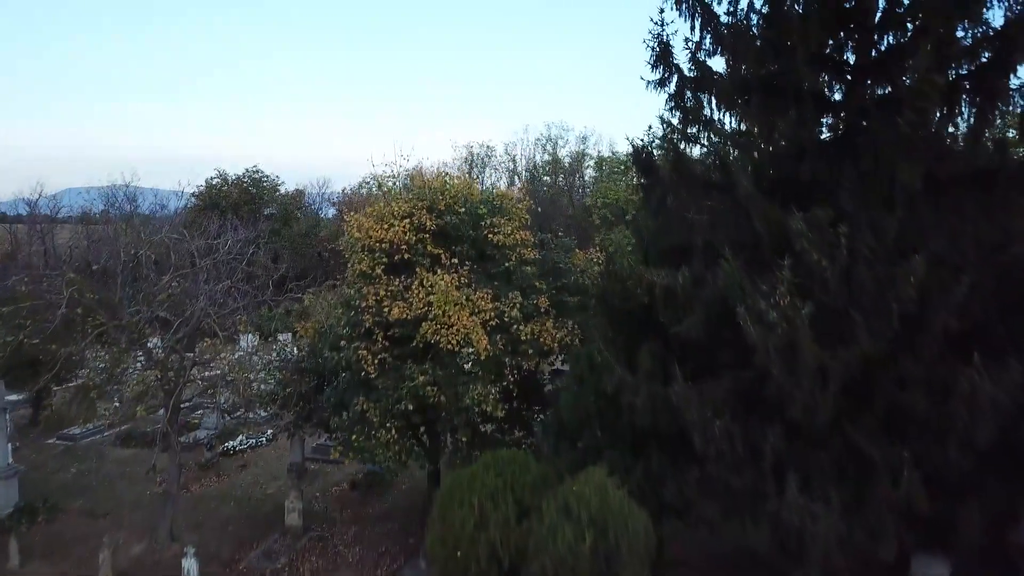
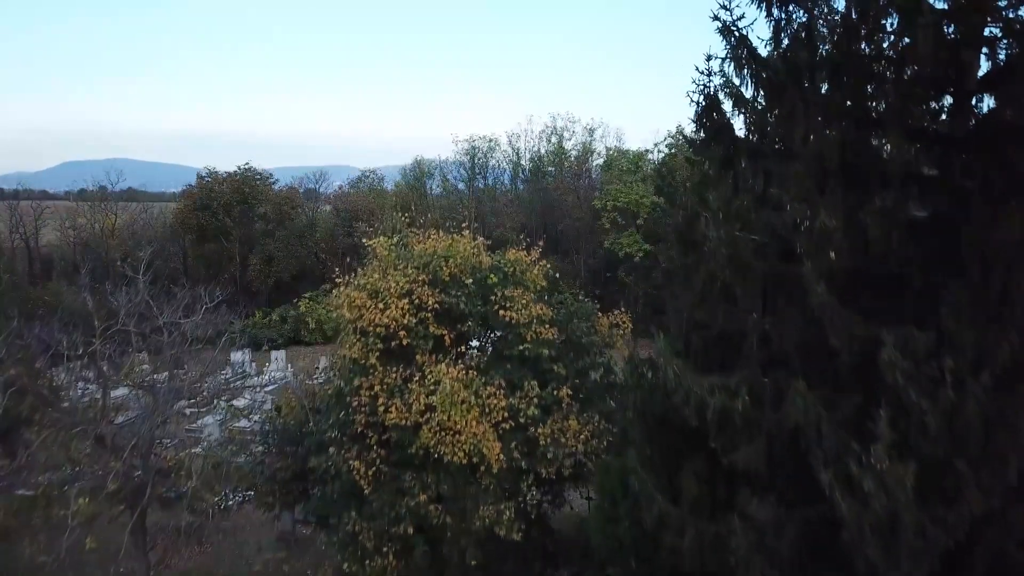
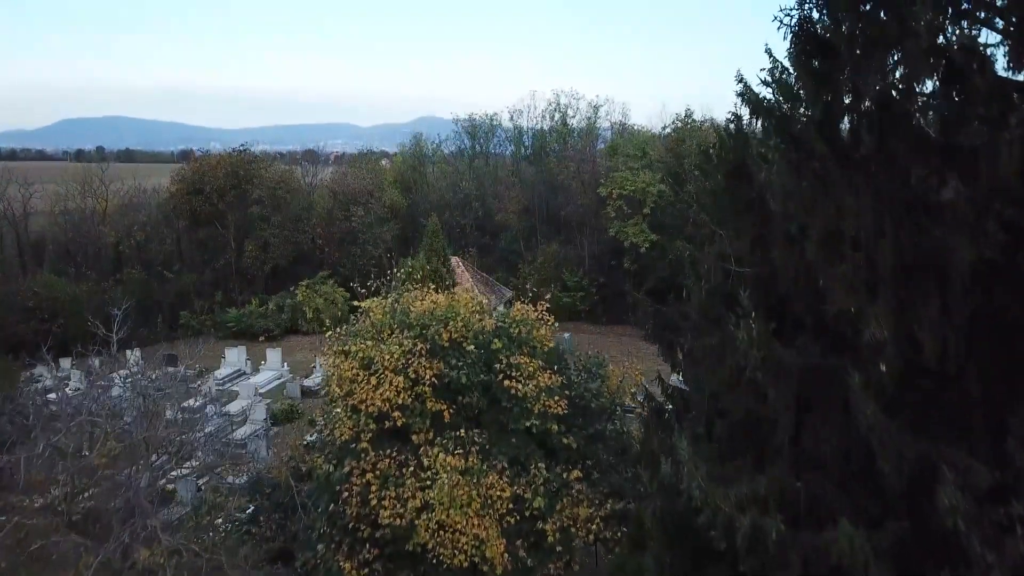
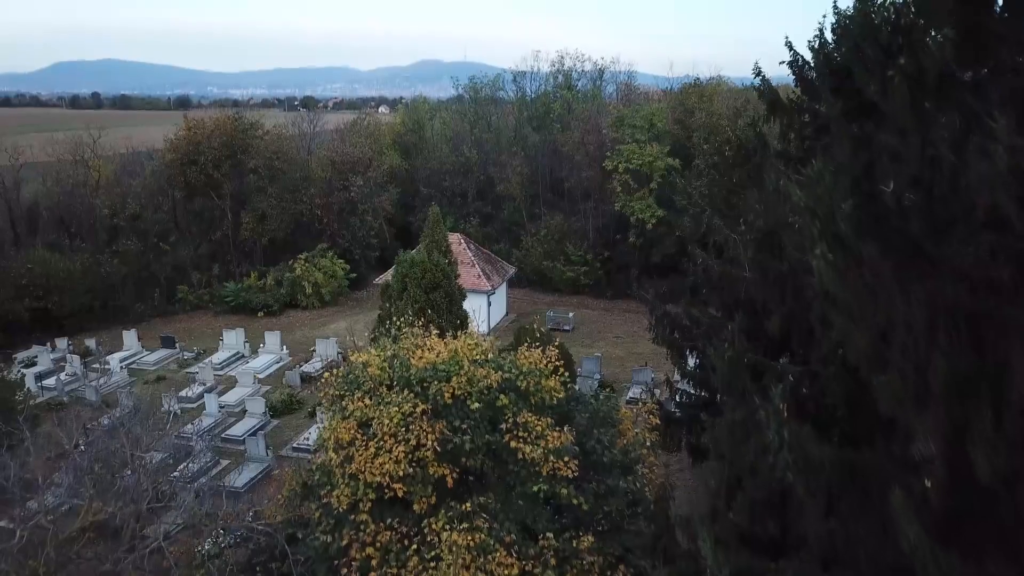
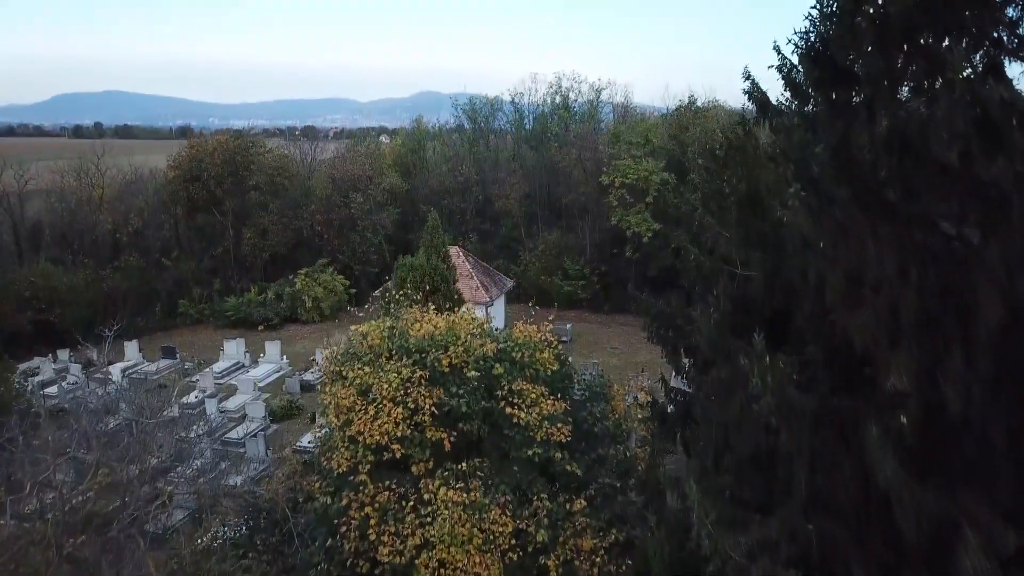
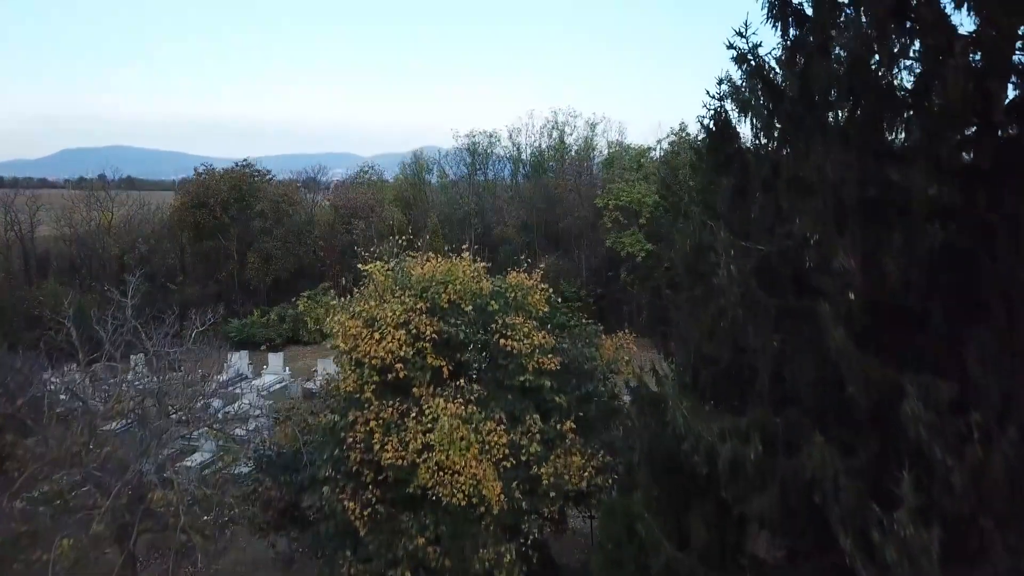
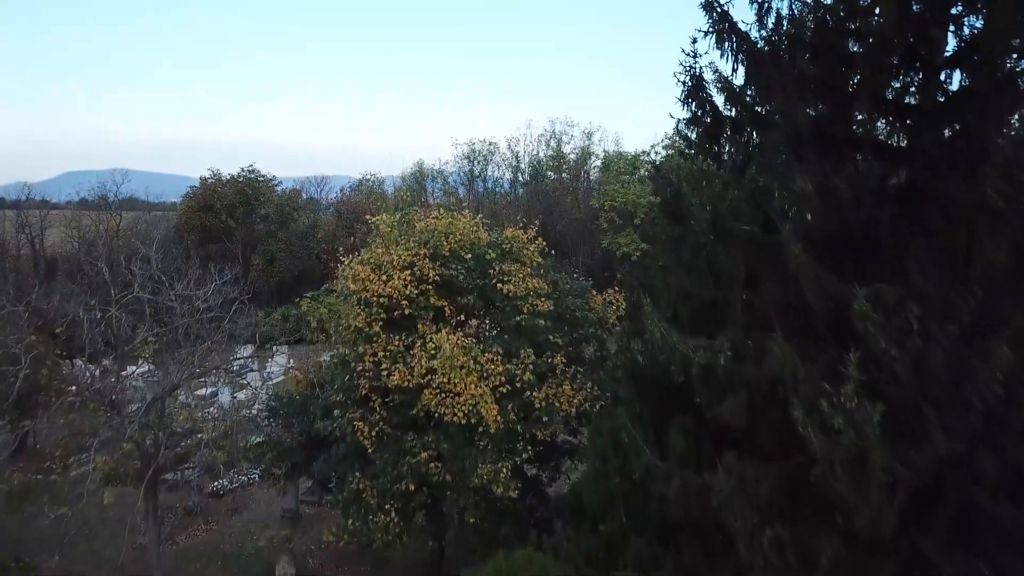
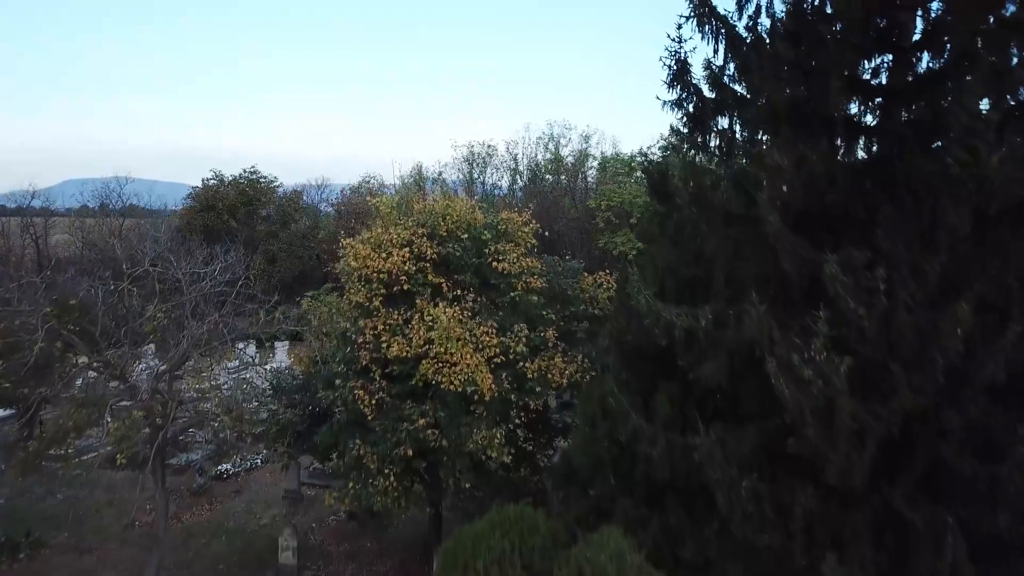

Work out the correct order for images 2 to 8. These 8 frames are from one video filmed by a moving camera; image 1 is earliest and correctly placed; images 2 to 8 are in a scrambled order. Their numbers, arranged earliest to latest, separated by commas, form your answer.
8, 7, 2, 6, 3, 5, 4
